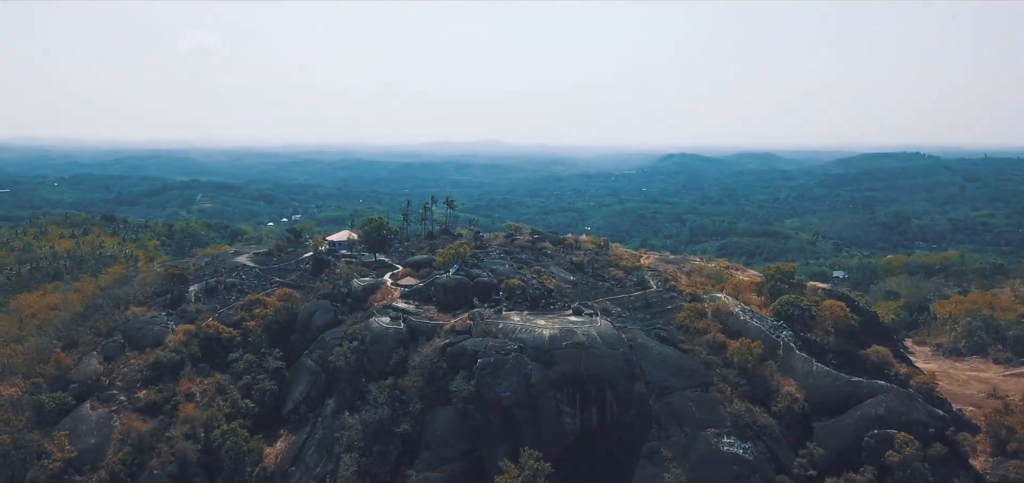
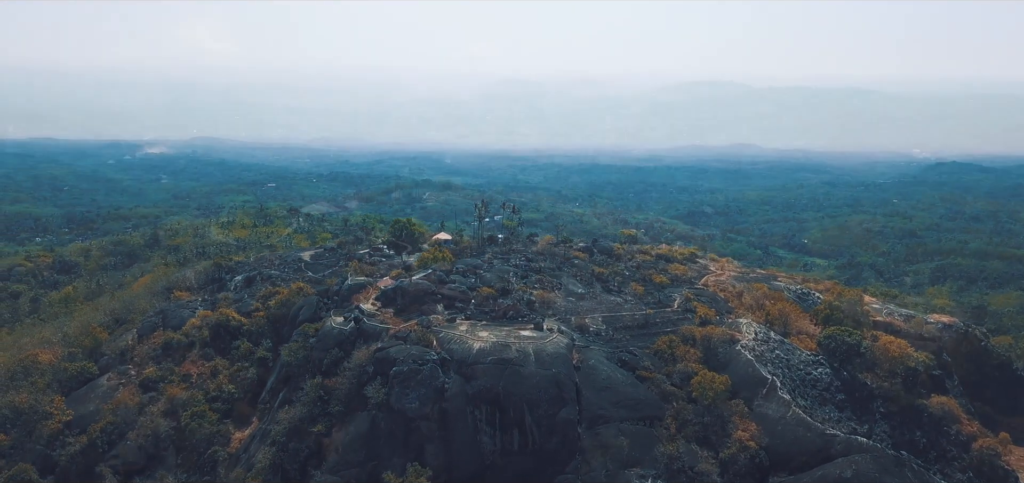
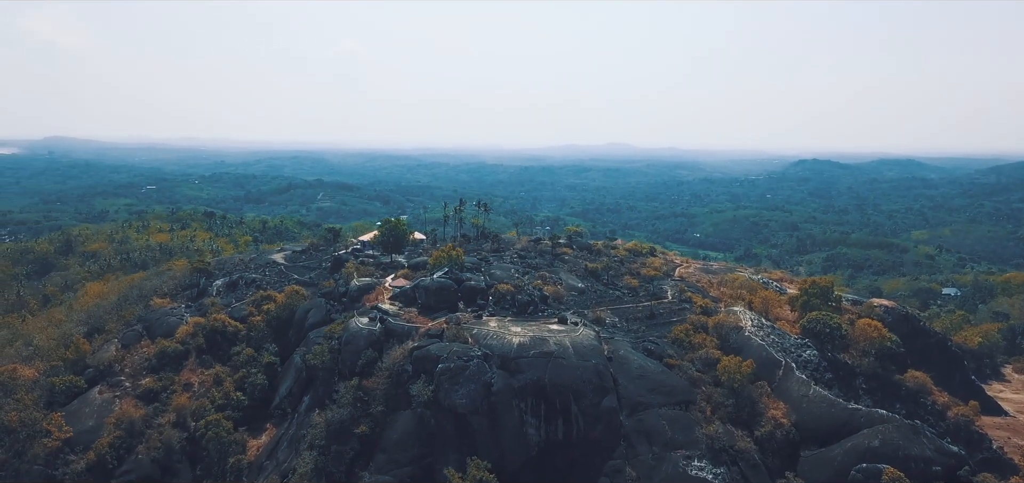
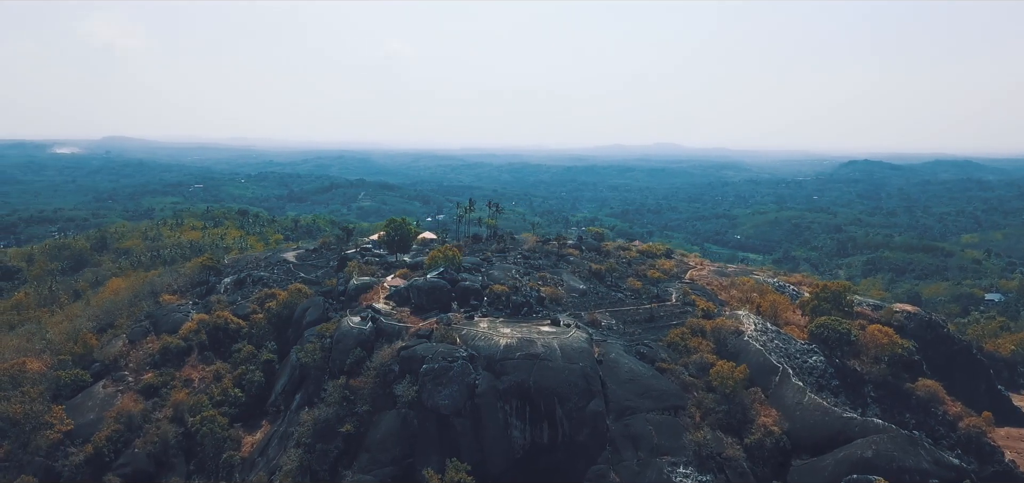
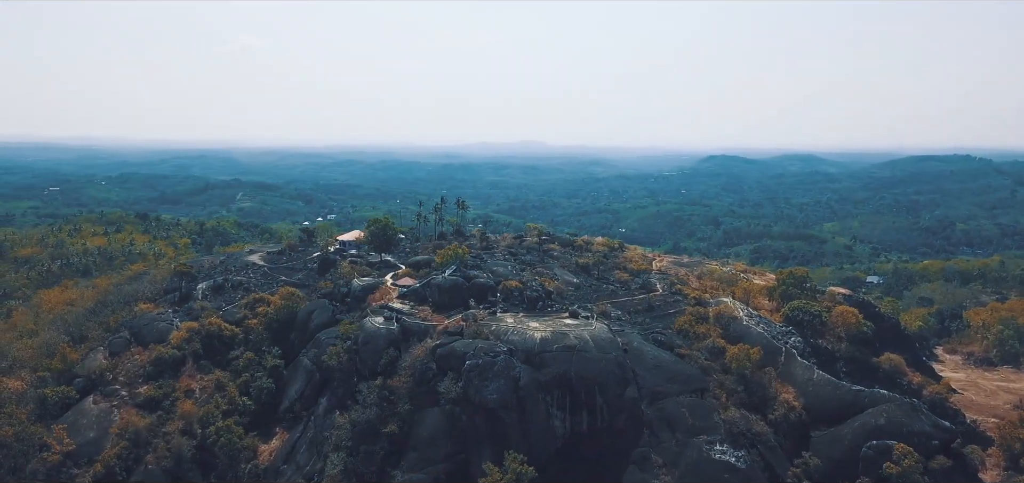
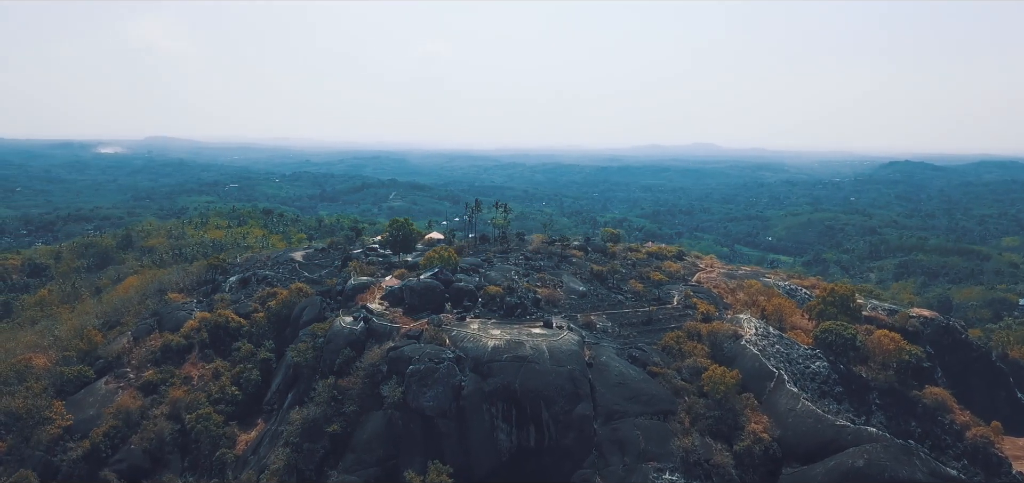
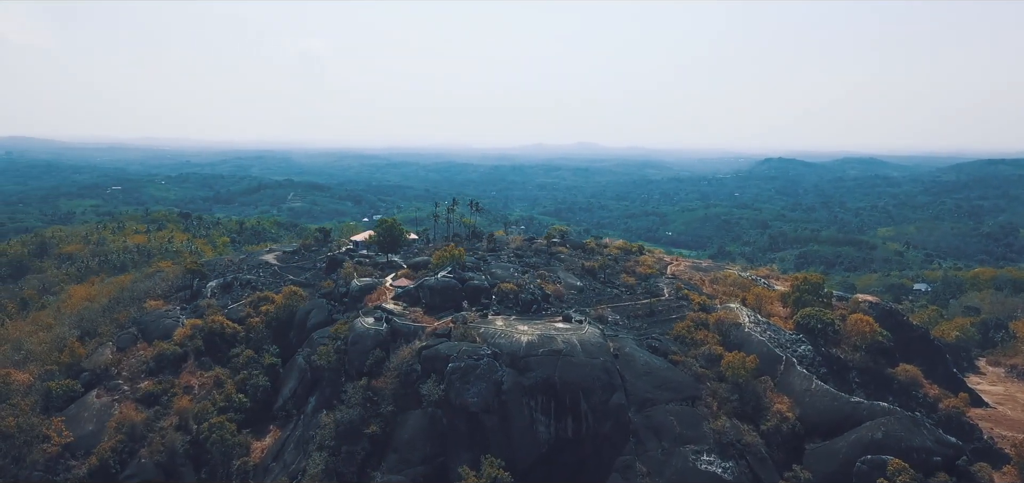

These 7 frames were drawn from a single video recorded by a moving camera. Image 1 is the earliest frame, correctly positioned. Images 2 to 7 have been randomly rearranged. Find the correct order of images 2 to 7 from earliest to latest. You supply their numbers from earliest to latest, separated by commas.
5, 7, 3, 4, 6, 2
